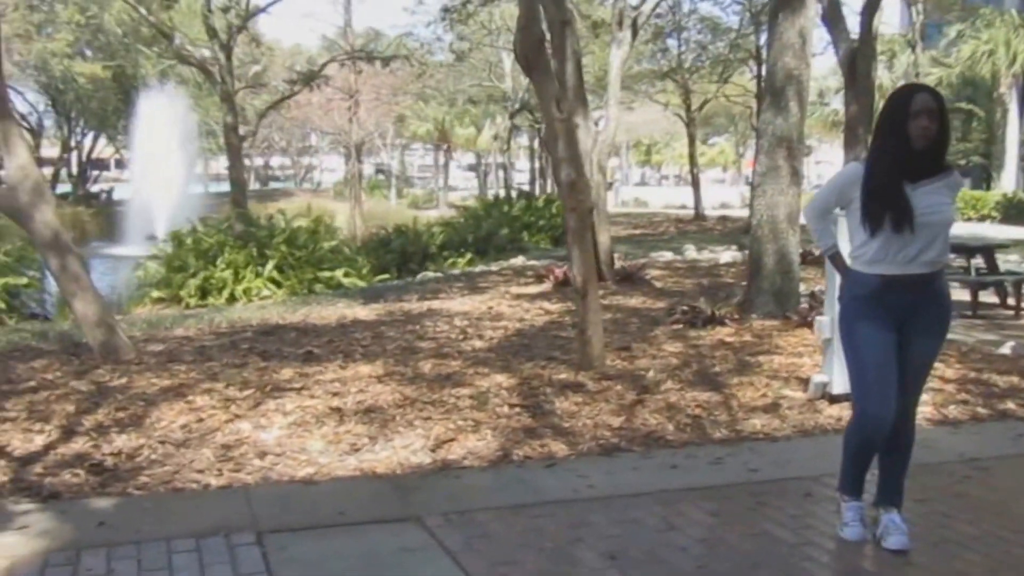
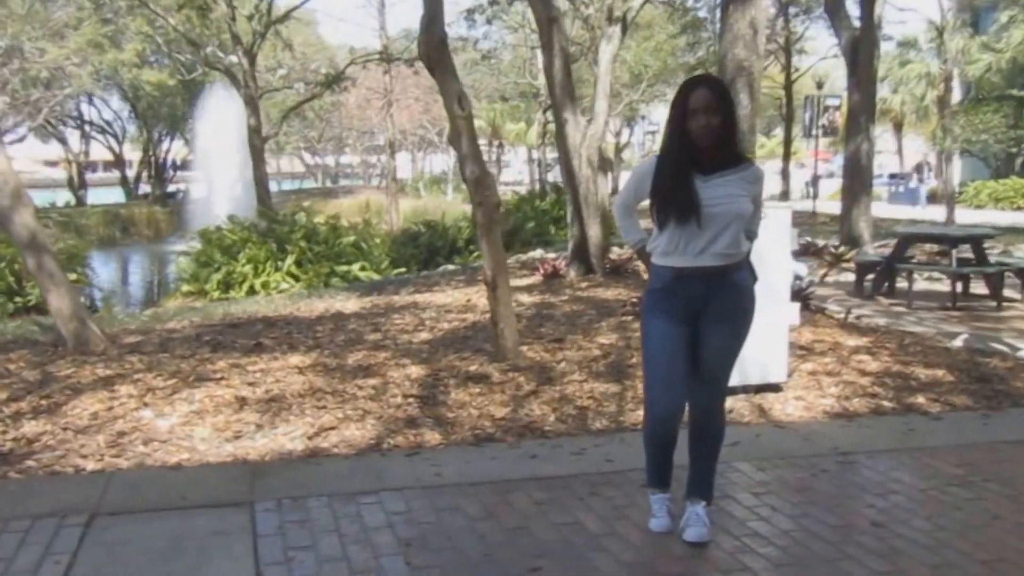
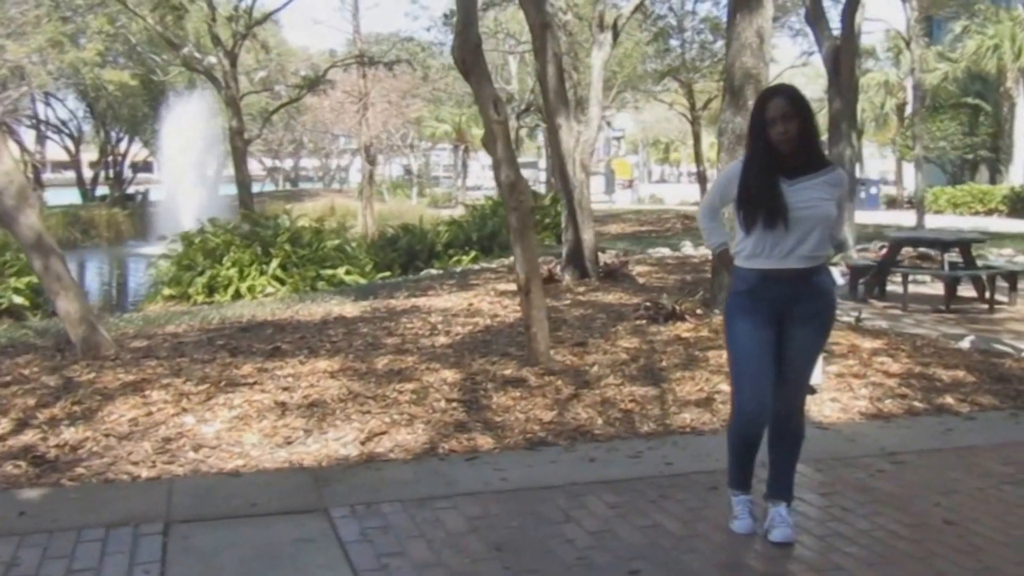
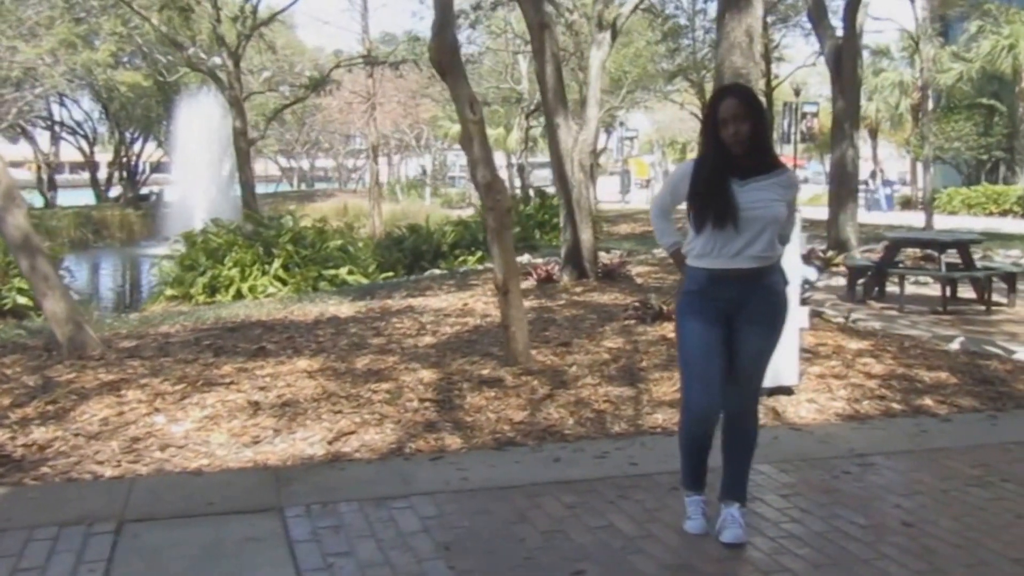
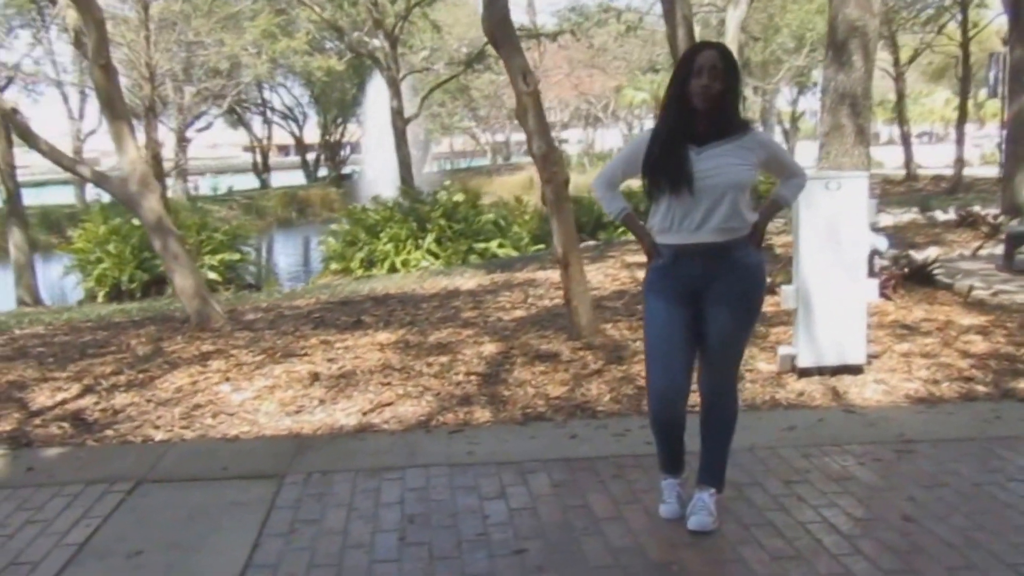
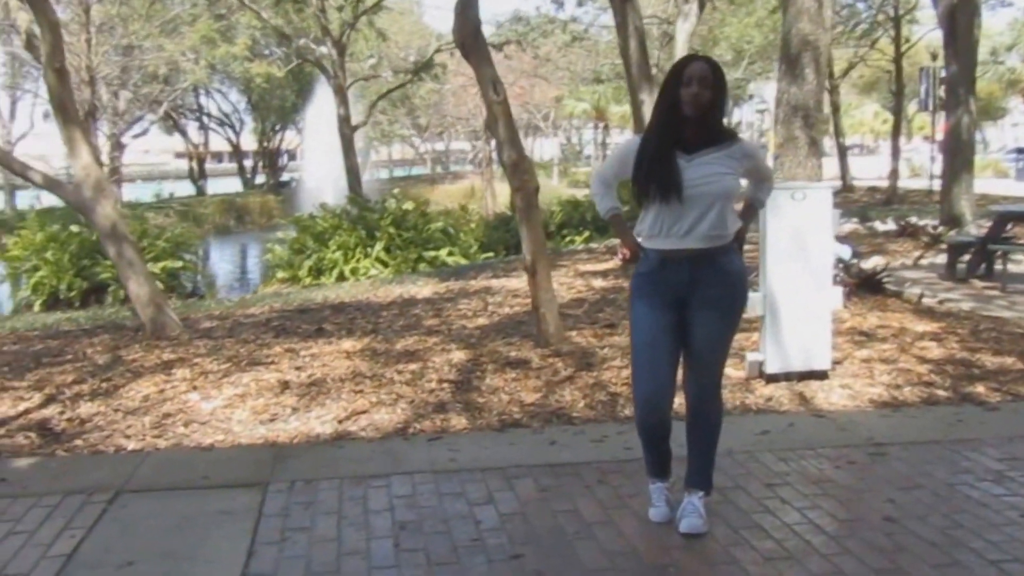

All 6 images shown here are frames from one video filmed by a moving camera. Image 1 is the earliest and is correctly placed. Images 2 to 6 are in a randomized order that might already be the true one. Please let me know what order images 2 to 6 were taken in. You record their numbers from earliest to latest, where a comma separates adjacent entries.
3, 4, 2, 6, 5
